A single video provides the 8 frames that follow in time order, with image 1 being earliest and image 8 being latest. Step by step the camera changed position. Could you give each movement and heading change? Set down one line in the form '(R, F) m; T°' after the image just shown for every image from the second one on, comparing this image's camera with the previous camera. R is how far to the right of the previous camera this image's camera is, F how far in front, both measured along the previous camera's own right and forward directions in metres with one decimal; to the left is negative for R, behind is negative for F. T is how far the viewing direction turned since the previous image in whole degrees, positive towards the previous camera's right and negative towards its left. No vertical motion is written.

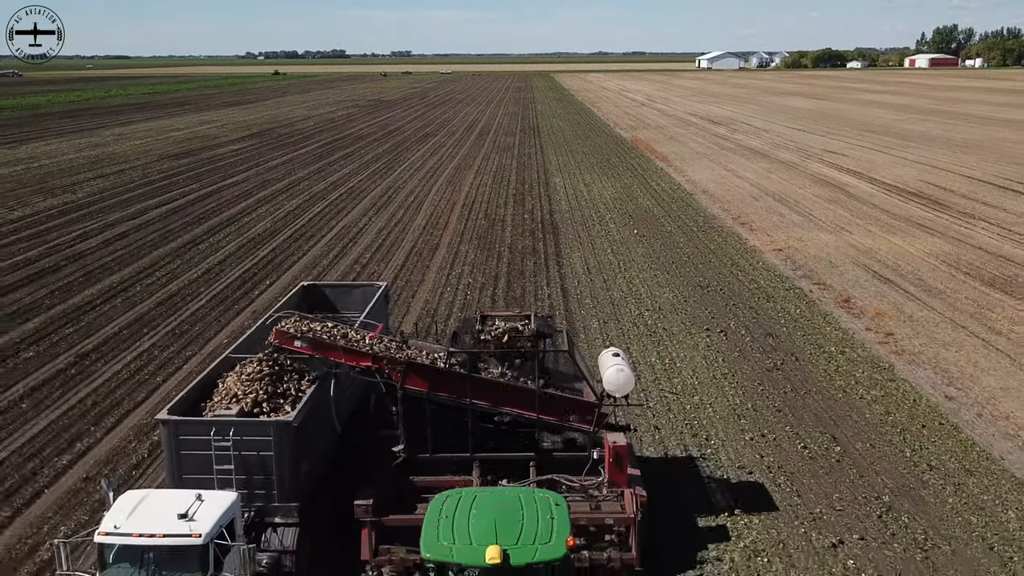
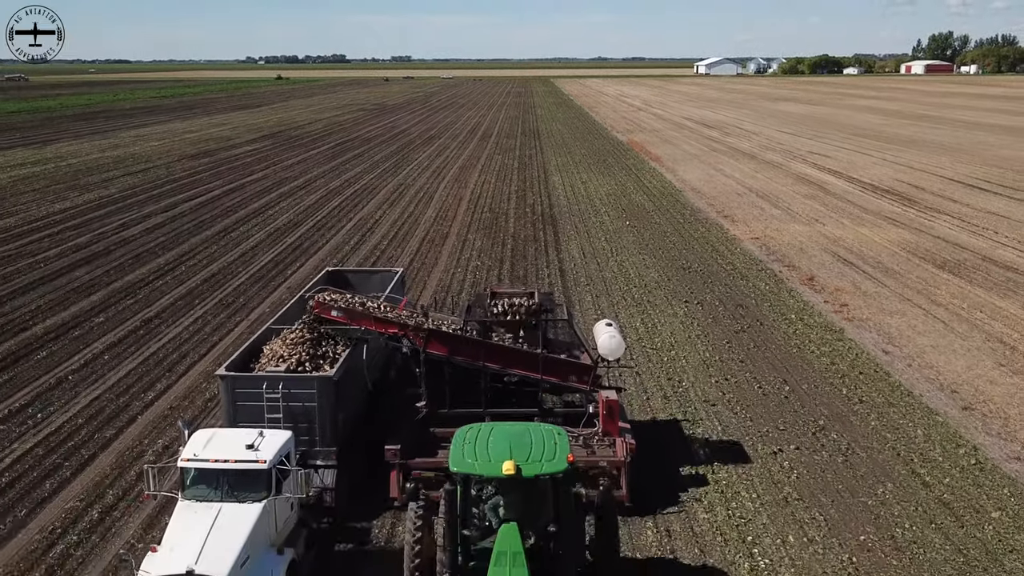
(-0.1, -2.0) m; 0°
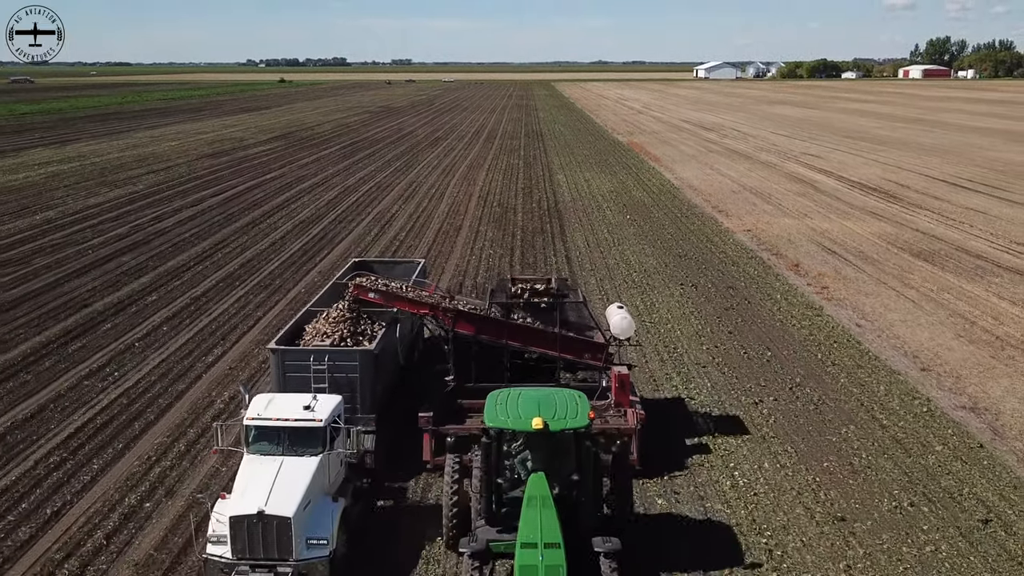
(-0.2, -1.6) m; 0°
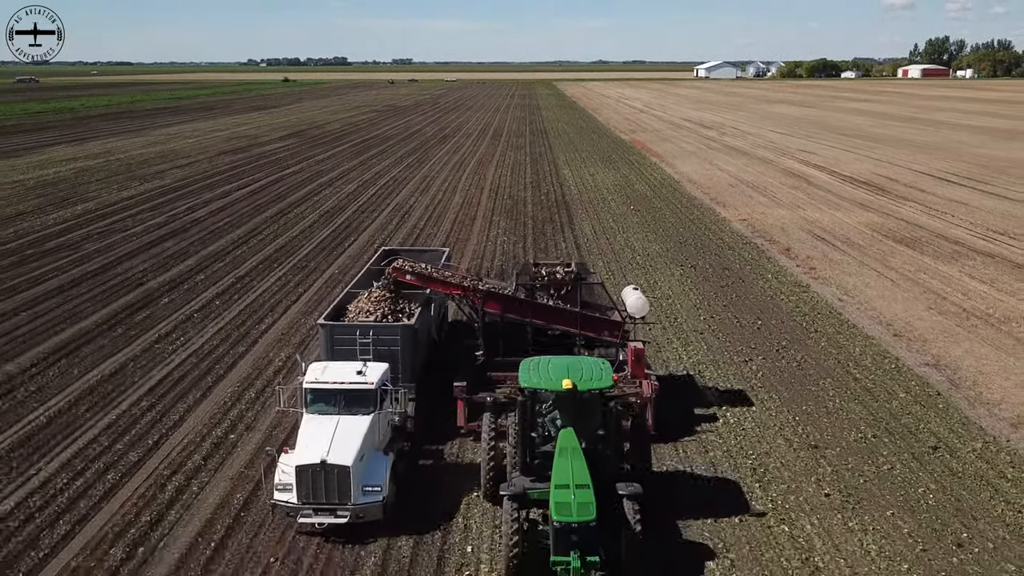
(-0.3, -1.6) m; 0°
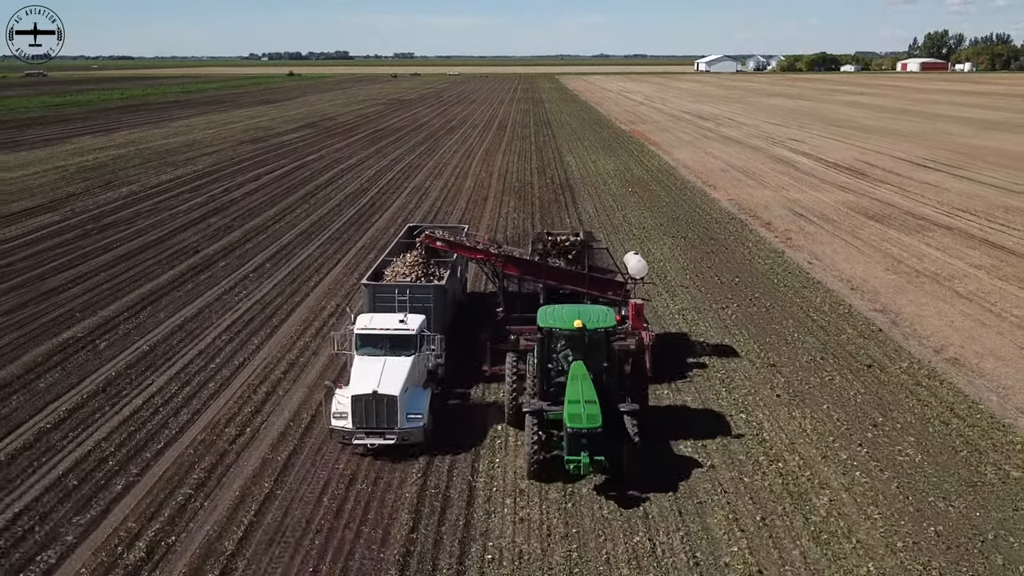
(-0.2, -2.4) m; 0°
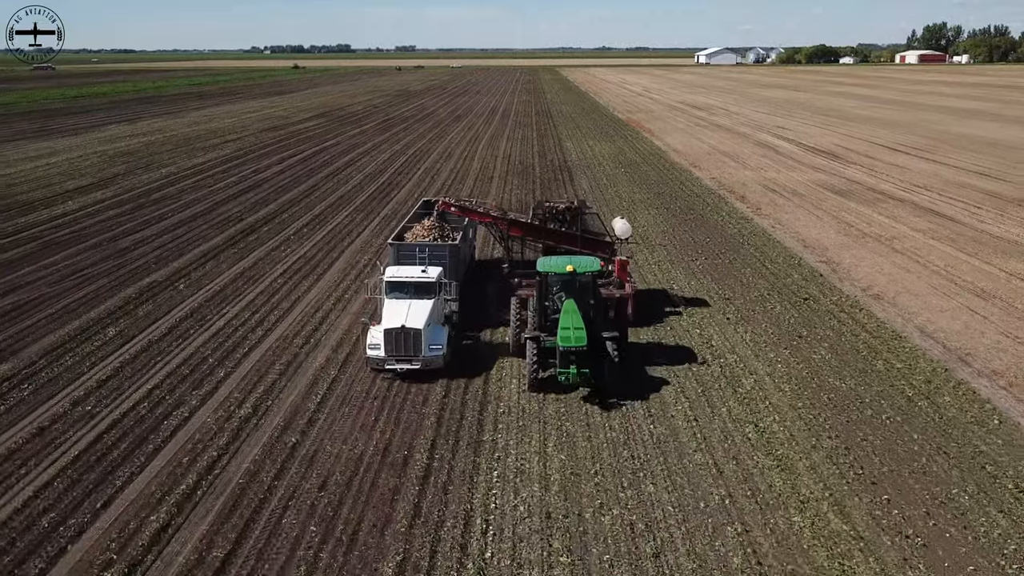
(0.0, -2.9) m; 0°
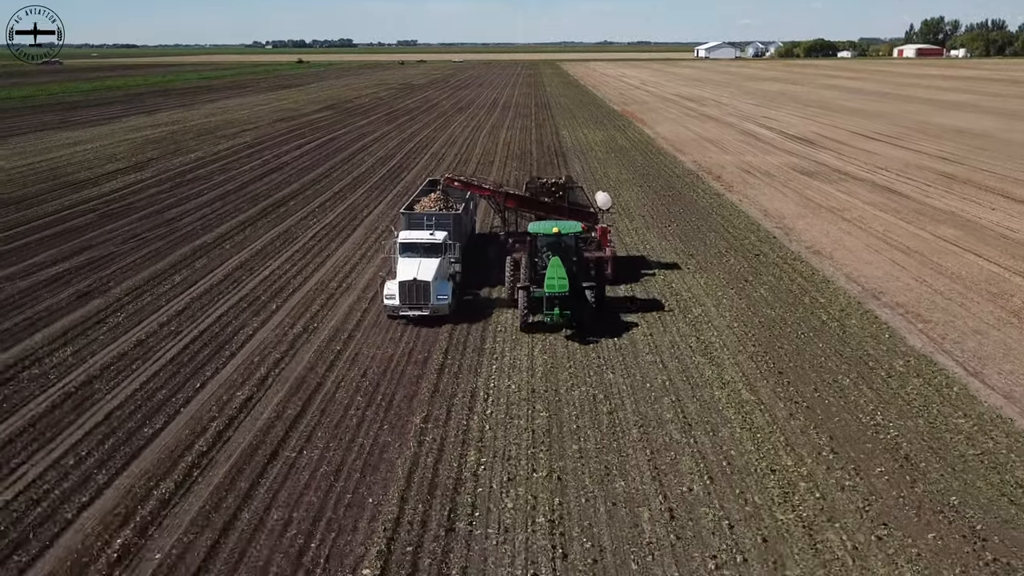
(+0.1, -2.8) m; 0°
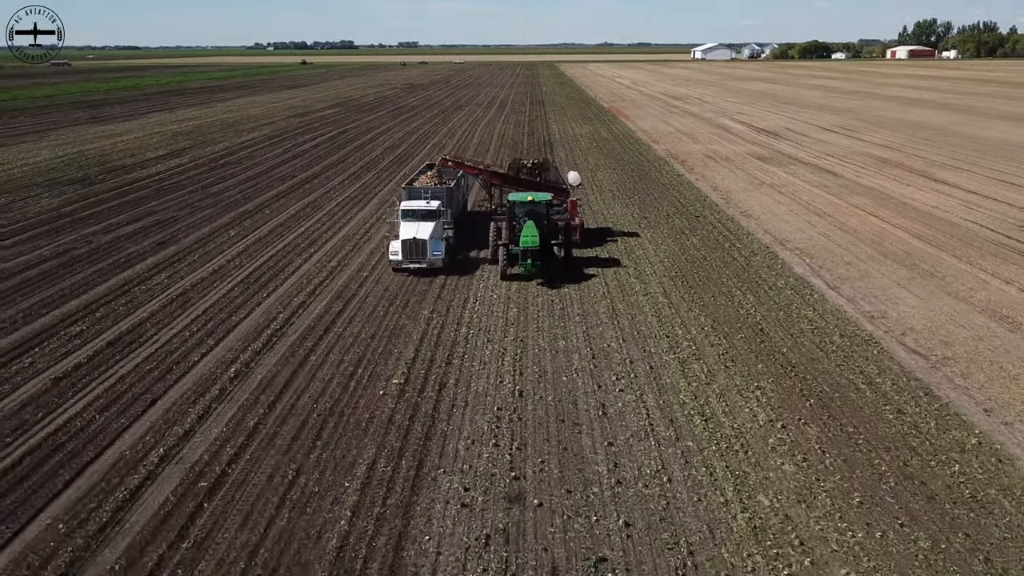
(+0.3, -4.2) m; 0°
